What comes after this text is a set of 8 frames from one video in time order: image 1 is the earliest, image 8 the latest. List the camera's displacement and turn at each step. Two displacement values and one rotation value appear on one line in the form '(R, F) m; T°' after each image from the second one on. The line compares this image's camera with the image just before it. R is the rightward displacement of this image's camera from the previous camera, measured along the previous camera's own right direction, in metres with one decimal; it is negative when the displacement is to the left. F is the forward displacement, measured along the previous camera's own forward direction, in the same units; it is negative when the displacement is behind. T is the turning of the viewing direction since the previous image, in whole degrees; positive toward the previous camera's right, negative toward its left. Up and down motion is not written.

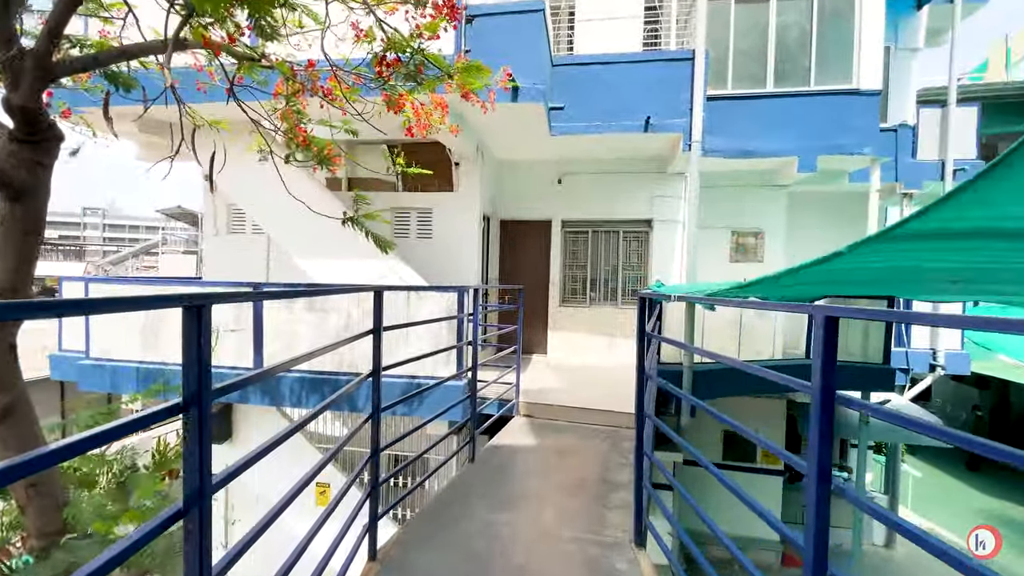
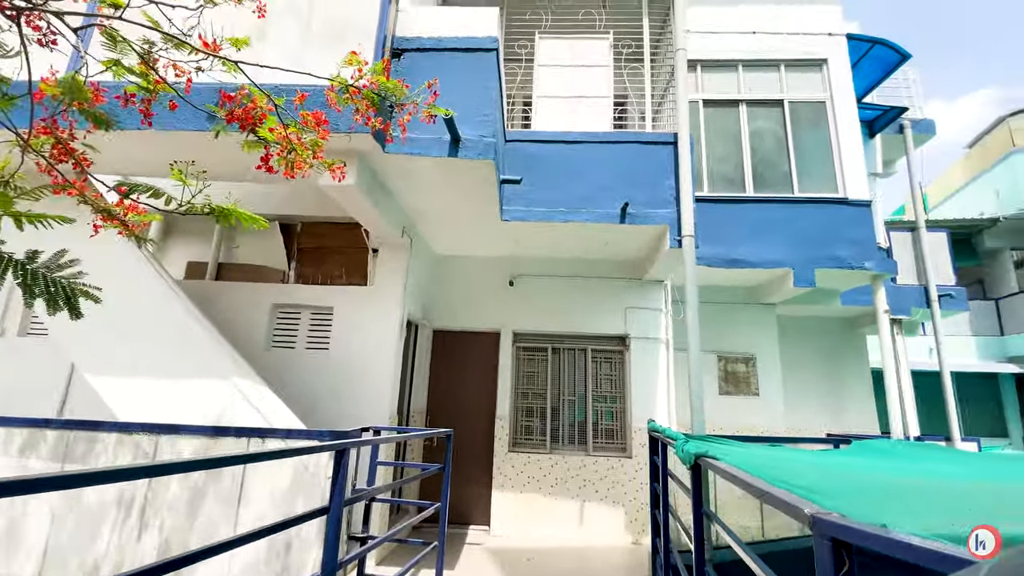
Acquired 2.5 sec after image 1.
(+0.1, +1.8) m; +6°
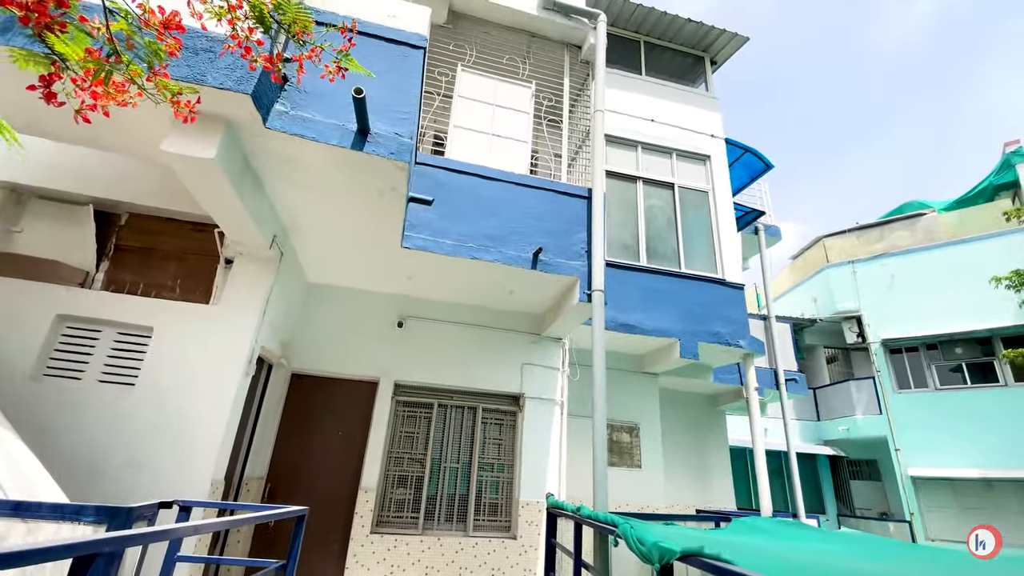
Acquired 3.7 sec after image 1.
(-0.1, +0.6) m; +15°
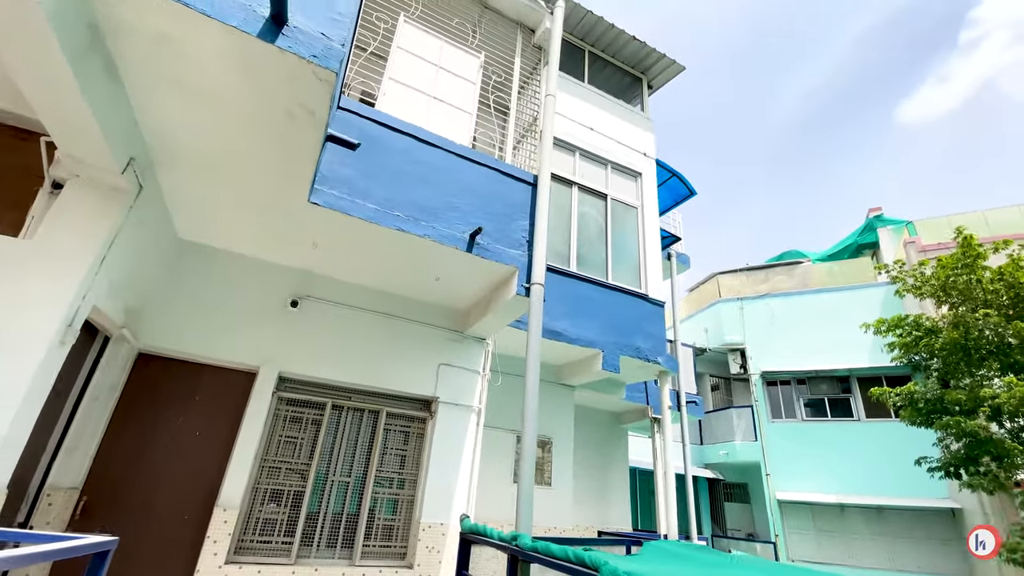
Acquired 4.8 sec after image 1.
(-0.2, +0.6) m; +11°
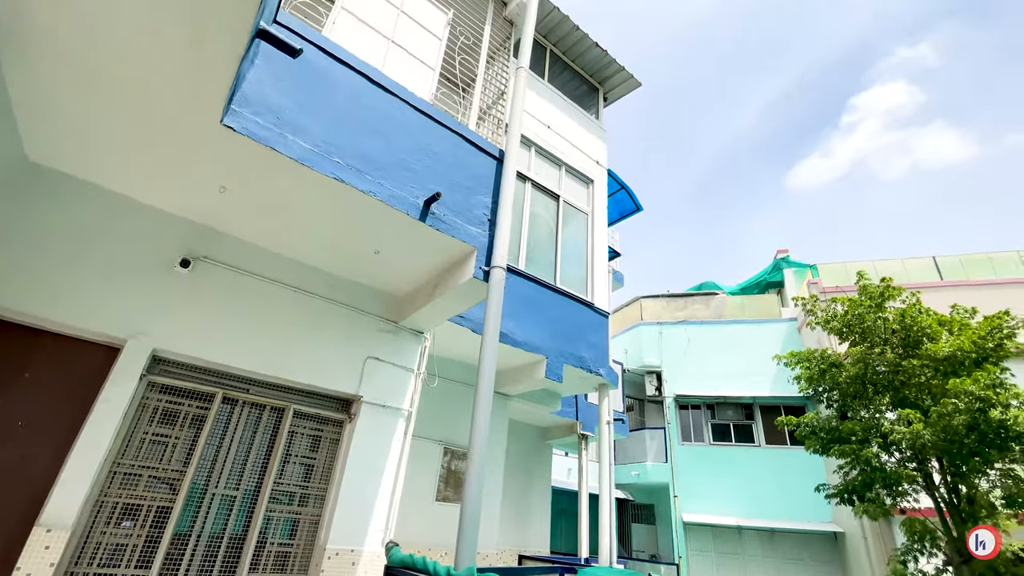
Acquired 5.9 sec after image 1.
(-0.2, +0.6) m; +10°
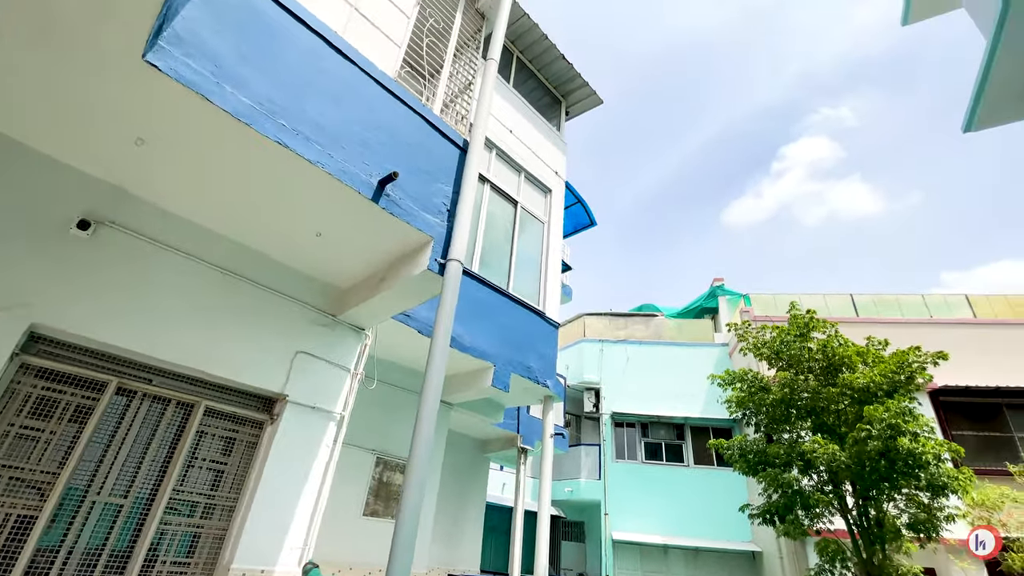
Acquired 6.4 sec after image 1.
(-0.1, +0.2) m; +7°
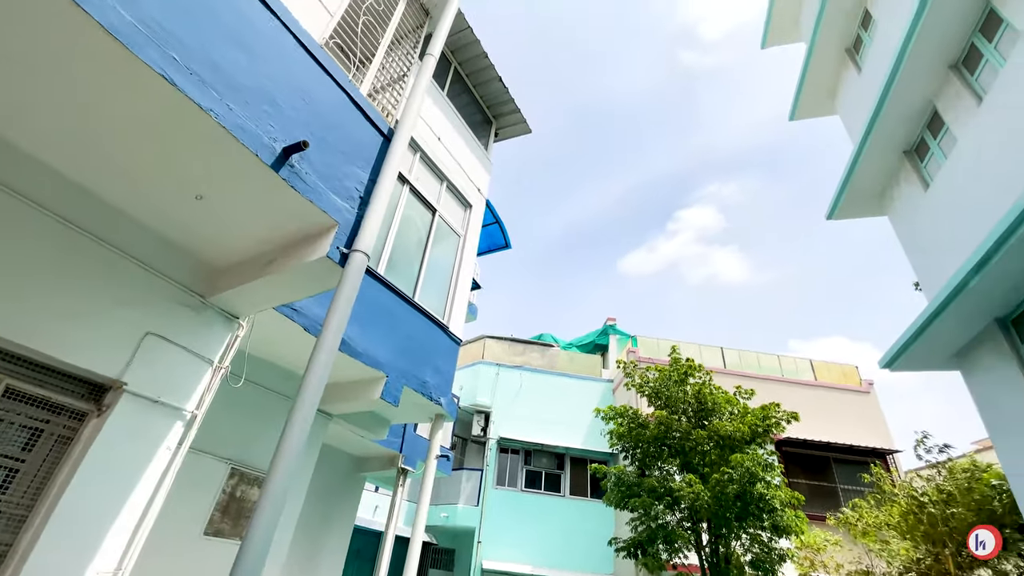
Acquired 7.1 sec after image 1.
(0.0, +0.2) m; +11°
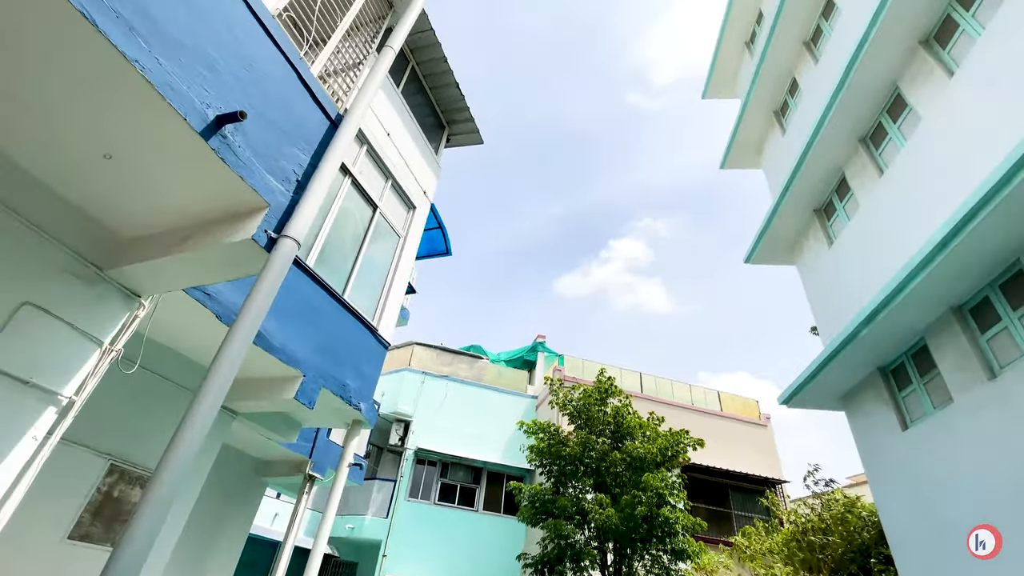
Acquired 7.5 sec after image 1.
(0.0, 0.0) m; +8°
